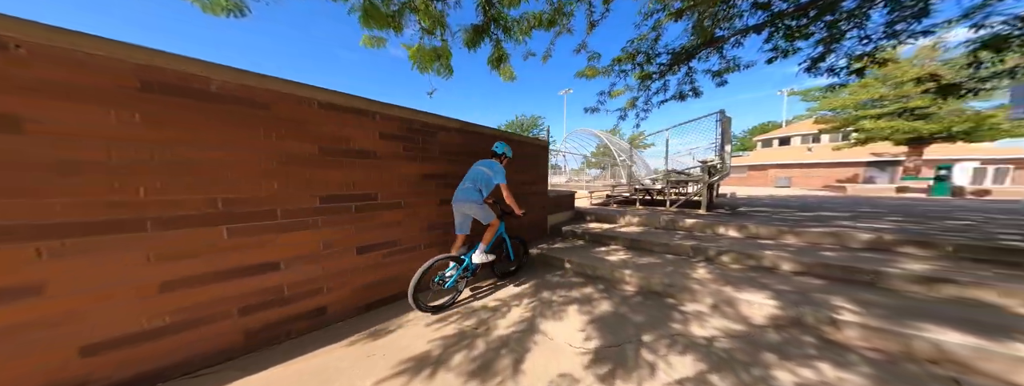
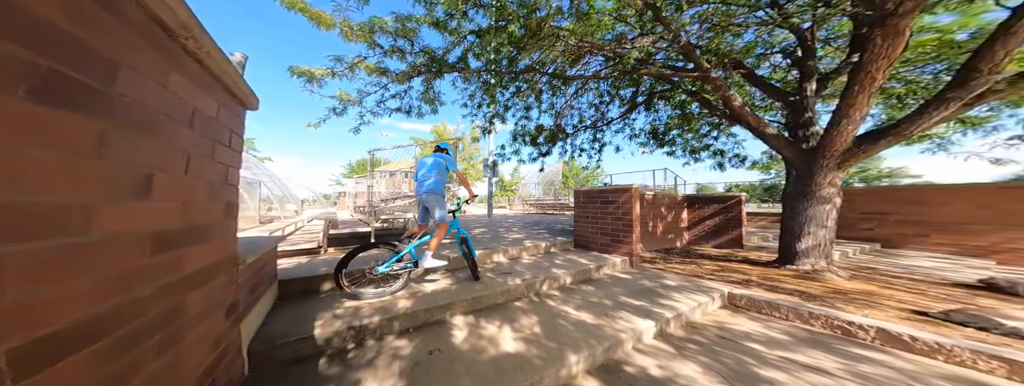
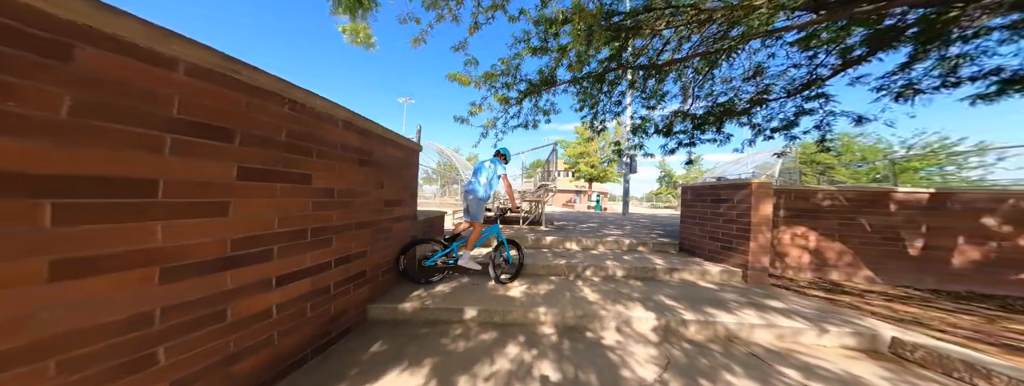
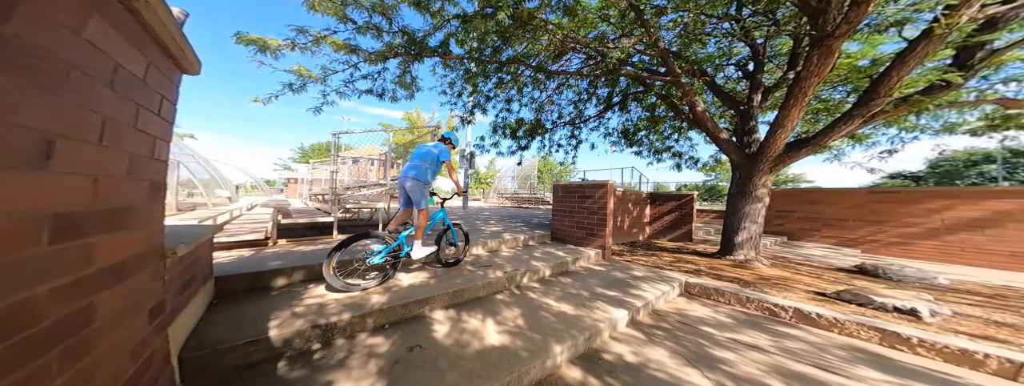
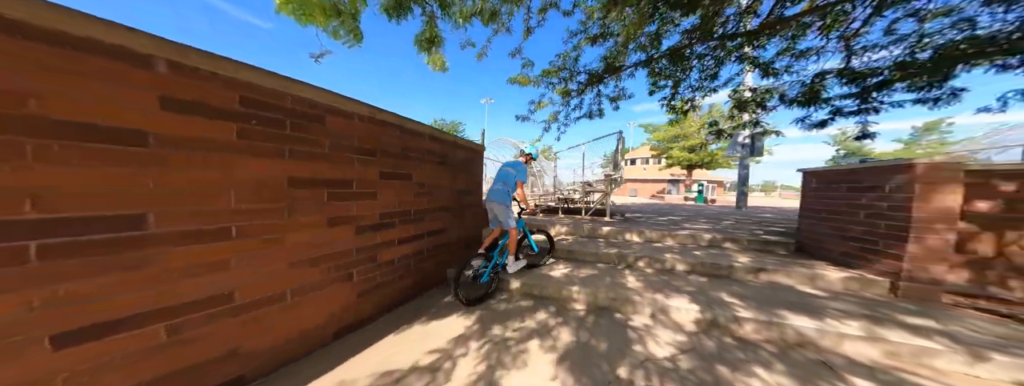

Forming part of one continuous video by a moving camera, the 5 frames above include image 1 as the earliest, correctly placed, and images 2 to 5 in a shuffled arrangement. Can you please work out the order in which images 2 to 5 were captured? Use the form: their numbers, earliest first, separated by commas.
5, 3, 2, 4
